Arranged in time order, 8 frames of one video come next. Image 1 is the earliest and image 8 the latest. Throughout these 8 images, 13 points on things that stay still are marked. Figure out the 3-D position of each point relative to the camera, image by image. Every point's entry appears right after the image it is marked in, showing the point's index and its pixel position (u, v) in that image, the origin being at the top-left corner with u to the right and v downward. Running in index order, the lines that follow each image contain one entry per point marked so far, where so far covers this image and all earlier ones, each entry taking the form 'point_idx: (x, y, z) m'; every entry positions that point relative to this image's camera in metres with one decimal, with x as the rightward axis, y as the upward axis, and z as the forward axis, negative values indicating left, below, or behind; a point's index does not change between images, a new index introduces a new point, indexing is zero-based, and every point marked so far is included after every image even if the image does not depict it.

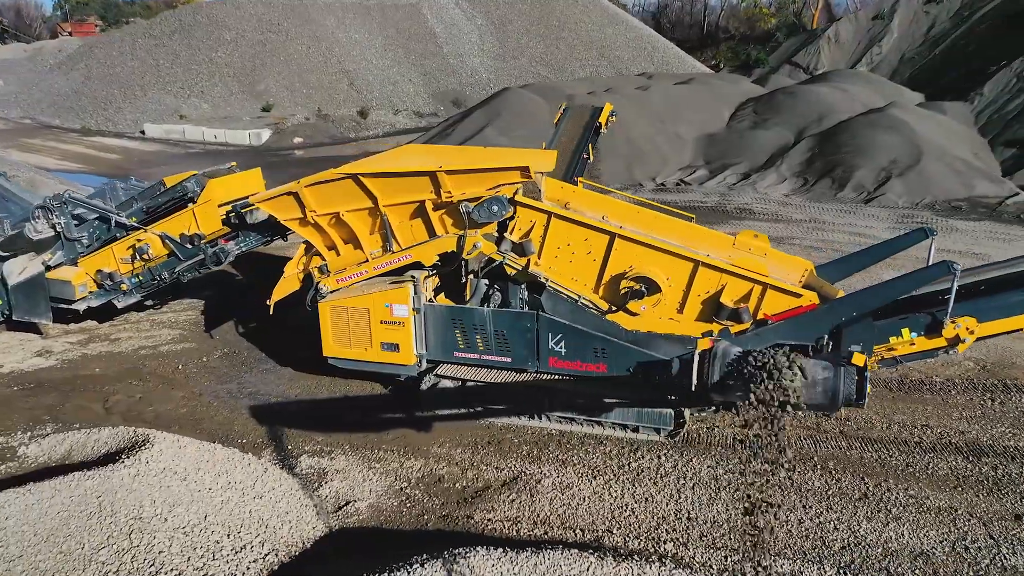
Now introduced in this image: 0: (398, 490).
0: (-0.7, -1.2, +5.0) m
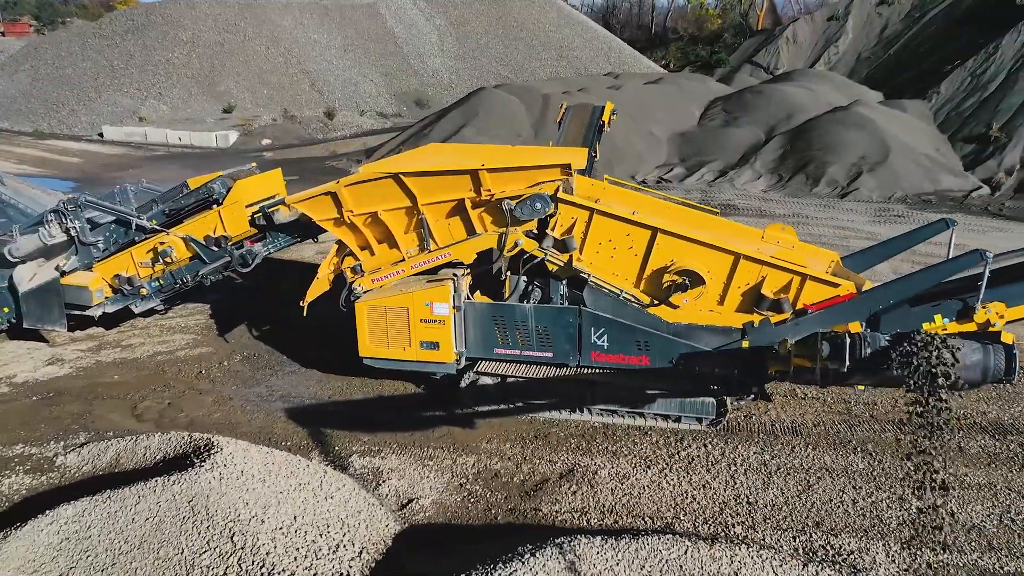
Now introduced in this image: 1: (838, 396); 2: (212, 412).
0: (-0.3, -1.2, +5.0) m
1: (+2.4, -0.8, +6.0) m
2: (-2.2, -0.9, +6.0) m
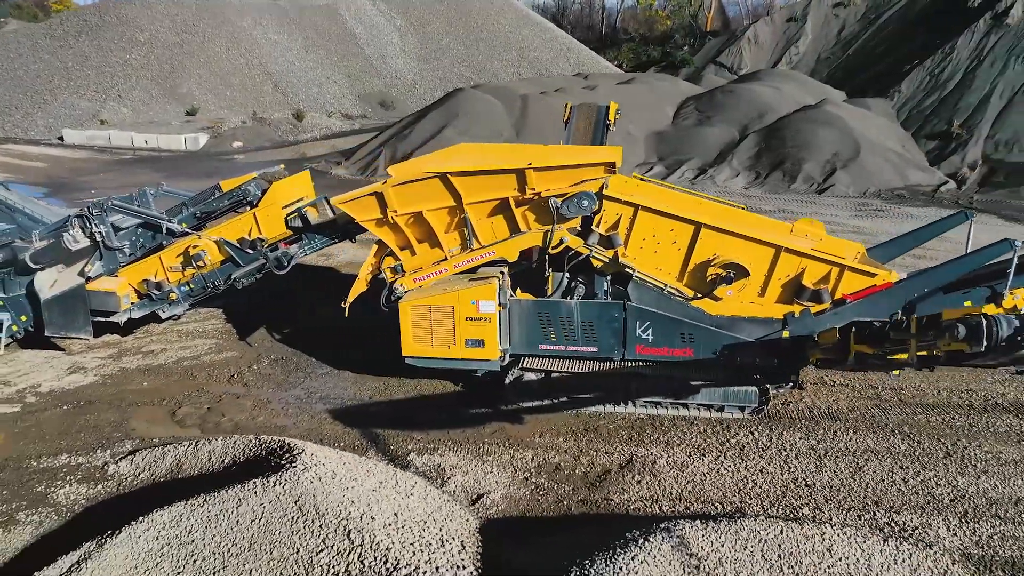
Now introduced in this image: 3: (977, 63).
0: (+0.1, -1.2, +5.1) m
1: (+2.7, -0.7, +6.3) m
2: (-1.9, -0.9, +6.0) m
3: (+9.1, +4.4, +16.1) m
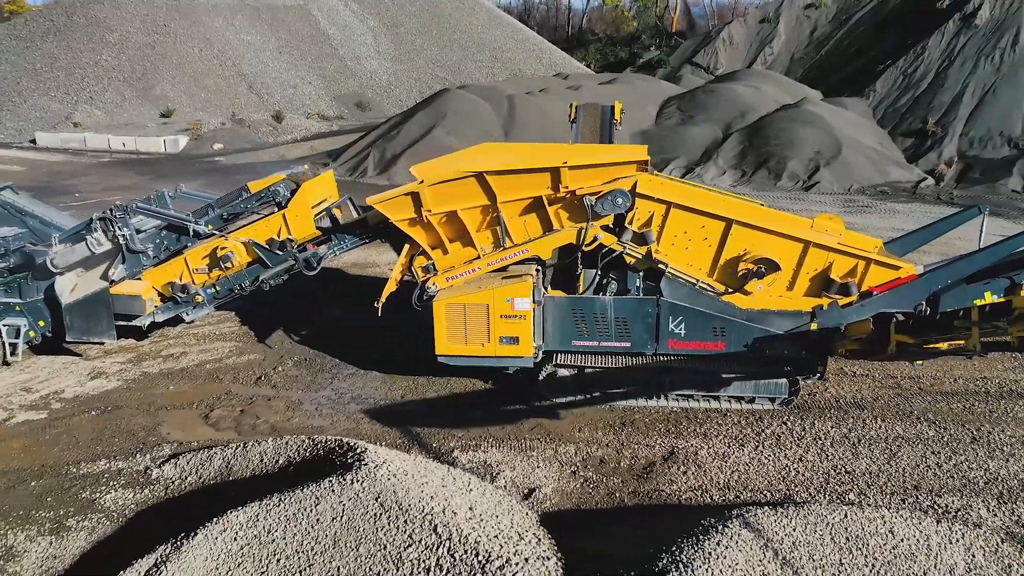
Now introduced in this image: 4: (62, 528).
0: (+0.4, -1.2, +5.1) m
1: (+3.0, -0.7, +6.5) m
2: (-1.6, -0.9, +5.9) m
3: (+8.8, +4.5, +16.5) m
4: (-2.5, -1.3, +4.6) m
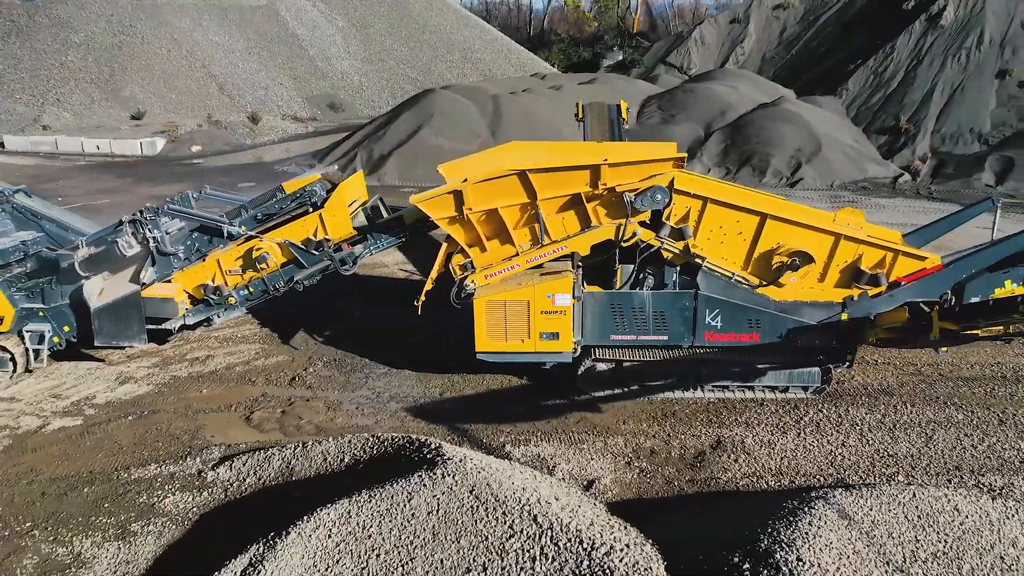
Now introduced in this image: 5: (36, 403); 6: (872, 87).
0: (+0.7, -1.1, +5.2) m
1: (+3.2, -0.6, +6.7) m
2: (-1.3, -0.9, +5.9) m
3: (+8.4, +4.7, +17.1) m
4: (-2.1, -1.4, +4.6) m
5: (-3.5, -0.9, +6.1) m
6: (+7.6, +4.3, +17.4) m
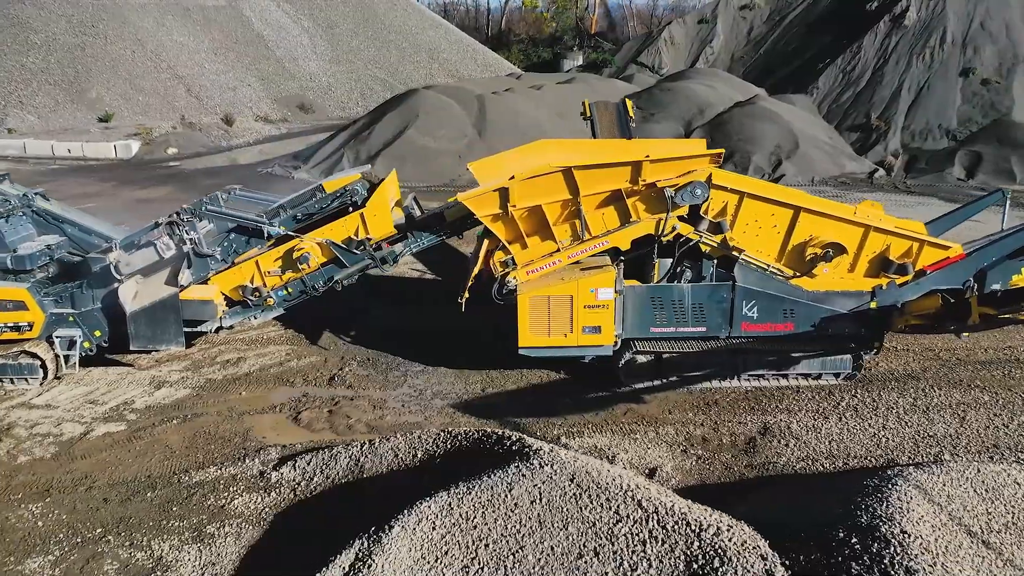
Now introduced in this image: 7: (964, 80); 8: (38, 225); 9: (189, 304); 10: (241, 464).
0: (+1.1, -1.1, +5.4) m
1: (+3.5, -0.5, +7.0) m
2: (-0.9, -0.9, +5.9) m
3: (+8.0, +4.9, +17.6) m
4: (-1.7, -1.4, +4.5) m
5: (-3.2, -0.9, +6.0) m
6: (+7.2, +4.4, +17.9) m
7: (+9.1, +4.2, +16.5) m
8: (-3.9, +0.5, +6.7) m
9: (-2.4, -0.1, +6.1) m
10: (-1.7, -1.1, +5.3) m
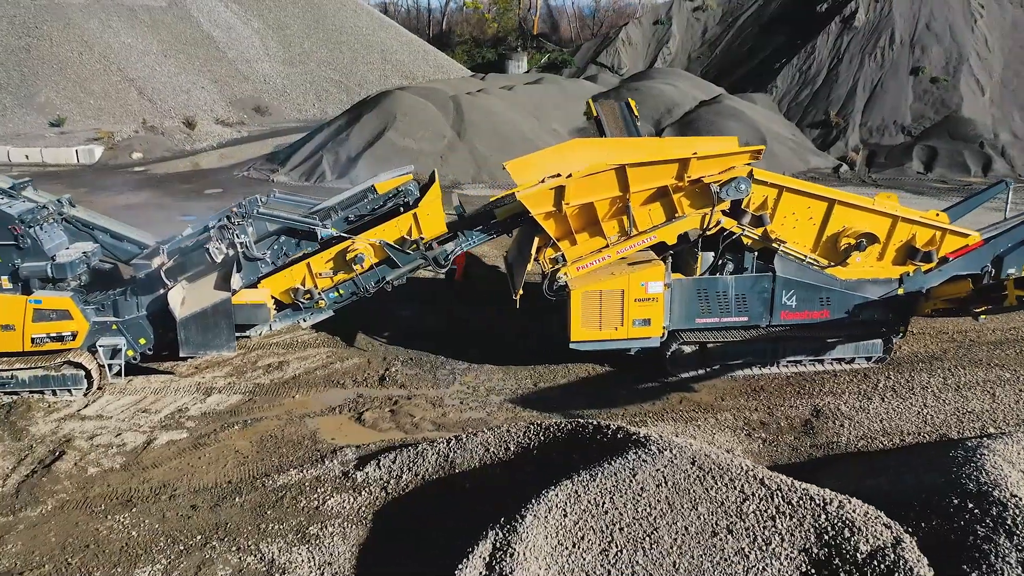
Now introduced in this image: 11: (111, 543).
0: (+1.6, -1.0, +5.6) m
1: (+3.8, -0.4, +7.4) m
2: (-0.5, -0.9, +6.0) m
3: (+7.3, +5.1, +18.4) m
4: (-1.1, -1.4, +4.5) m
5: (-2.7, -0.9, +5.8) m
6: (+6.5, +4.6, +18.6) m
7: (+8.5, +4.4, +17.4) m
8: (-3.5, +0.4, +6.5) m
9: (-2.0, -0.1, +6.1) m
10: (-1.2, -1.1, +5.3) m
11: (-2.2, -1.4, +4.5) m
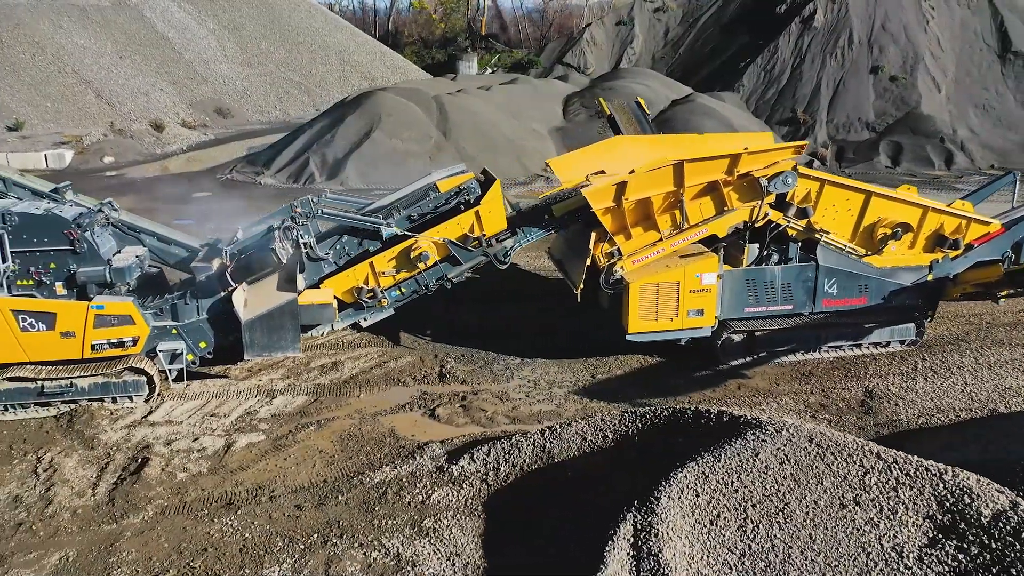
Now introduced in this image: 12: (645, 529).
0: (+2.1, -0.9, +5.9) m
1: (+4.2, -0.2, +7.9) m
2: (0.0, -0.9, +6.1) m
3: (+6.7, +5.3, +19.0) m
4: (-0.5, -1.3, +4.6) m
5: (-2.2, -1.0, +5.8) m
6: (+5.9, +4.8, +19.2) m
7: (+8.0, +4.6, +18.1) m
8: (-3.1, +0.4, +6.4) m
9: (-1.5, -0.2, +6.1) m
10: (-0.7, -1.1, +5.3) m
11: (-1.5, -1.4, +4.5) m
12: (+0.7, -1.2, +3.9) m
